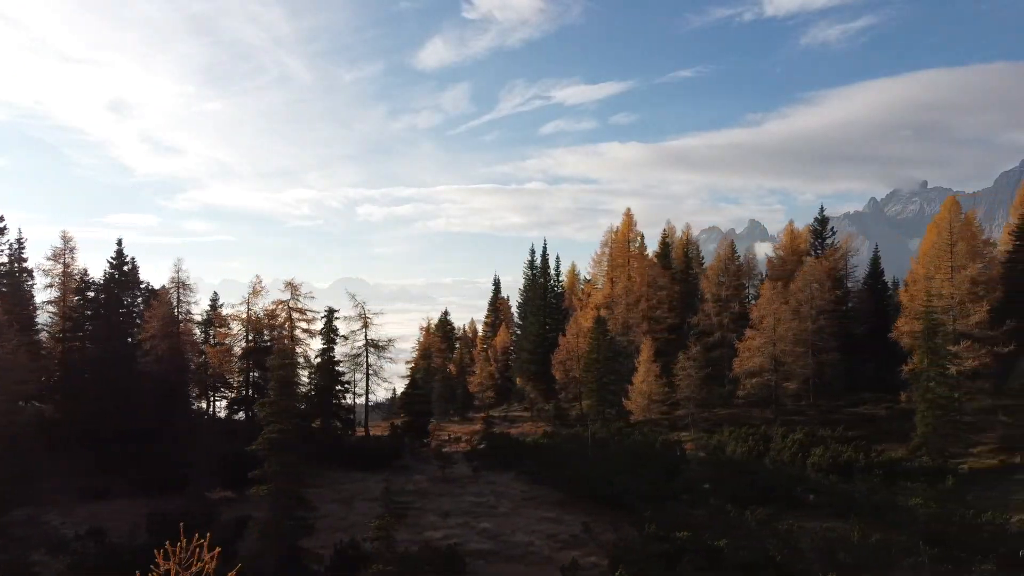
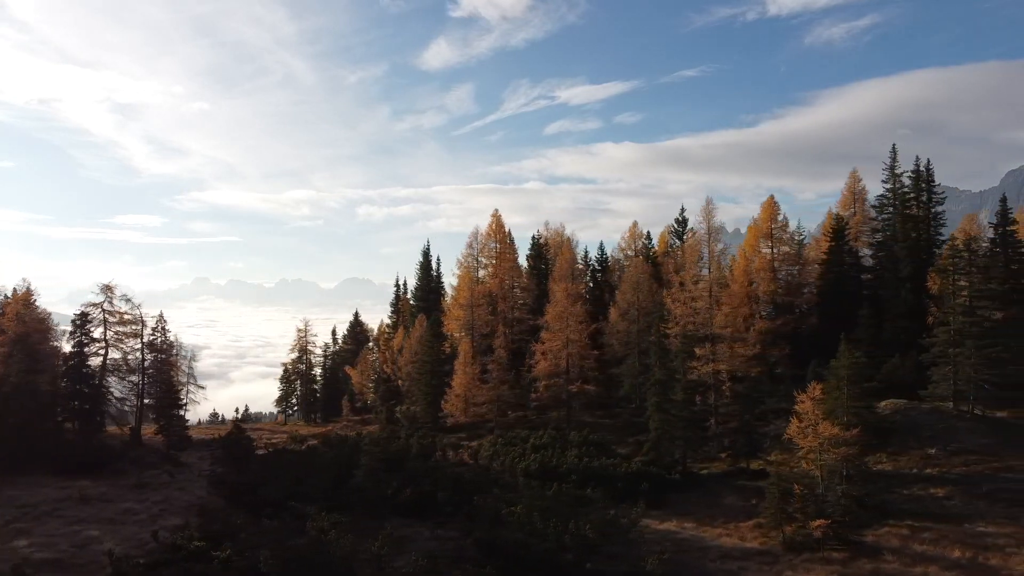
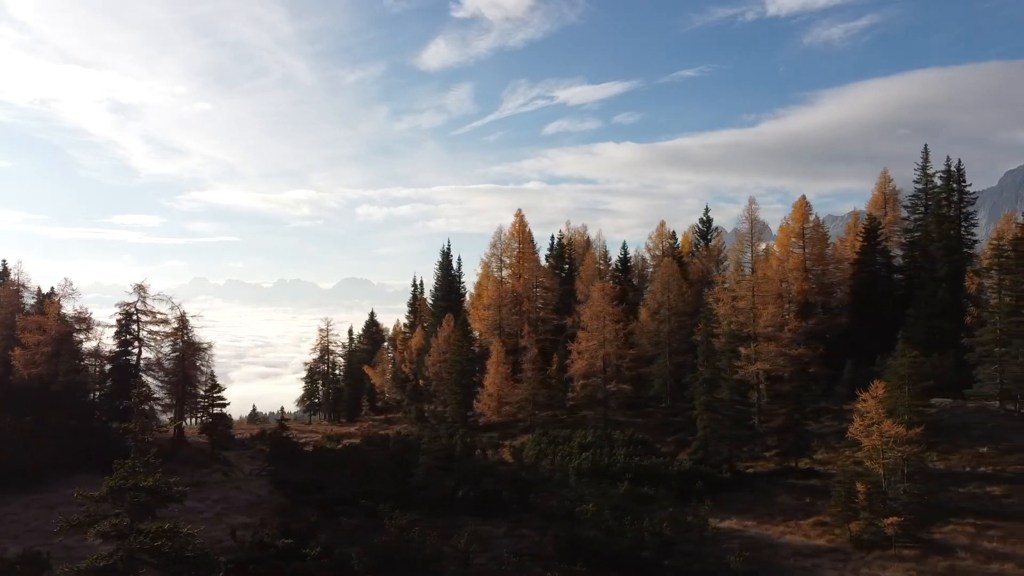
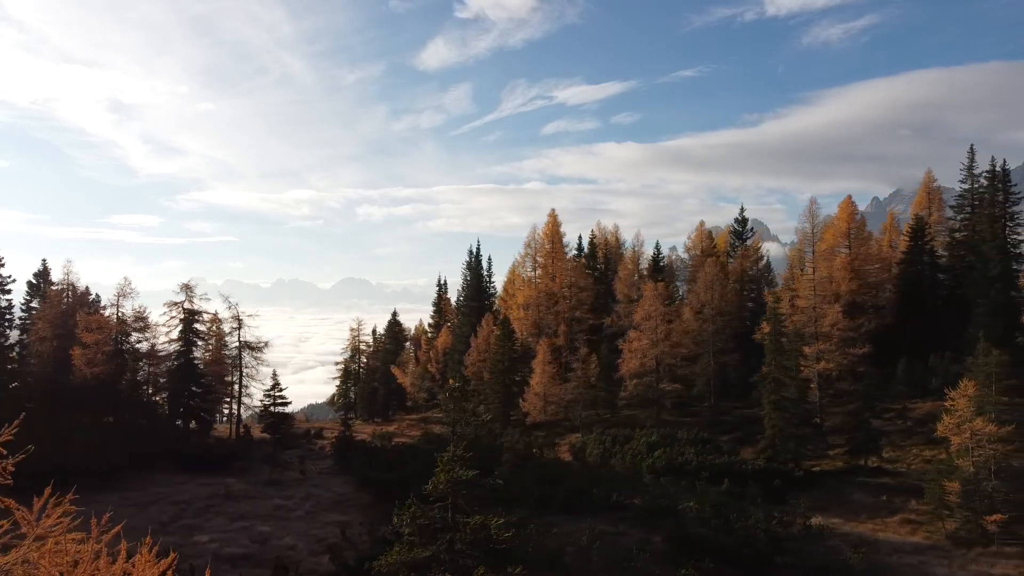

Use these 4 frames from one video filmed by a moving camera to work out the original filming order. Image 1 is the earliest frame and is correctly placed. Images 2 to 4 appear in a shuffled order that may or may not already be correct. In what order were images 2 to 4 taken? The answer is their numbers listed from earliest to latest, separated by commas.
4, 3, 2
